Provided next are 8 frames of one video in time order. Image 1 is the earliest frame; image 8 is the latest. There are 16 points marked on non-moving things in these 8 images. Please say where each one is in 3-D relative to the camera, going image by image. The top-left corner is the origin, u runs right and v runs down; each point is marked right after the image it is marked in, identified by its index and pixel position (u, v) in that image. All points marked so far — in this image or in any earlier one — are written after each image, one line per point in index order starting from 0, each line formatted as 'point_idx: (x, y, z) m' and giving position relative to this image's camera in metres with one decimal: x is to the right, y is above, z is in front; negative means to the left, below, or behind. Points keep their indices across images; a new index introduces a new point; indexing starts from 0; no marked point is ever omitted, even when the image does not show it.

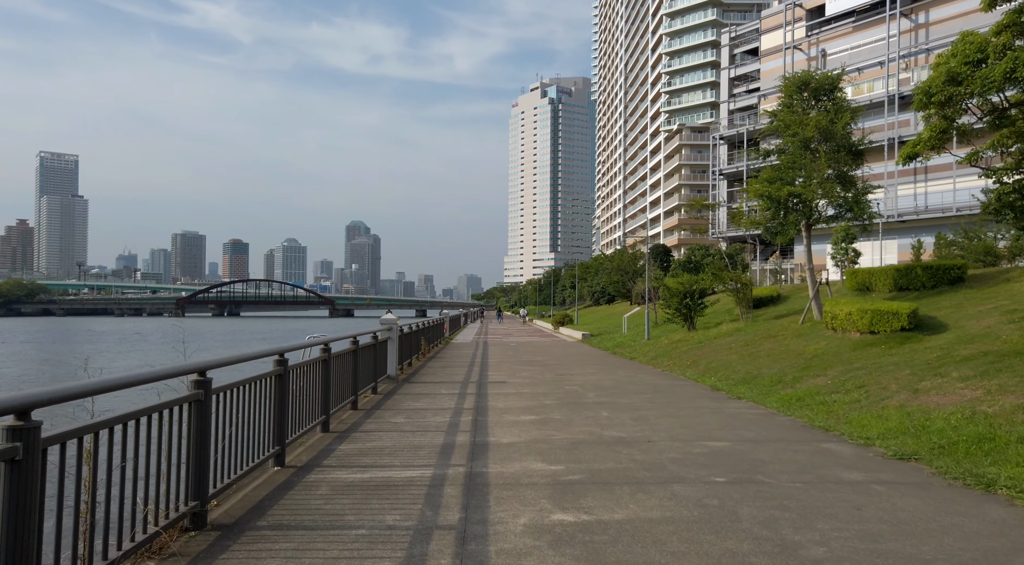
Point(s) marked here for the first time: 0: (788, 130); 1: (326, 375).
0: (+7.3, +4.0, +18.5) m
1: (-2.6, -1.3, +10.0) m
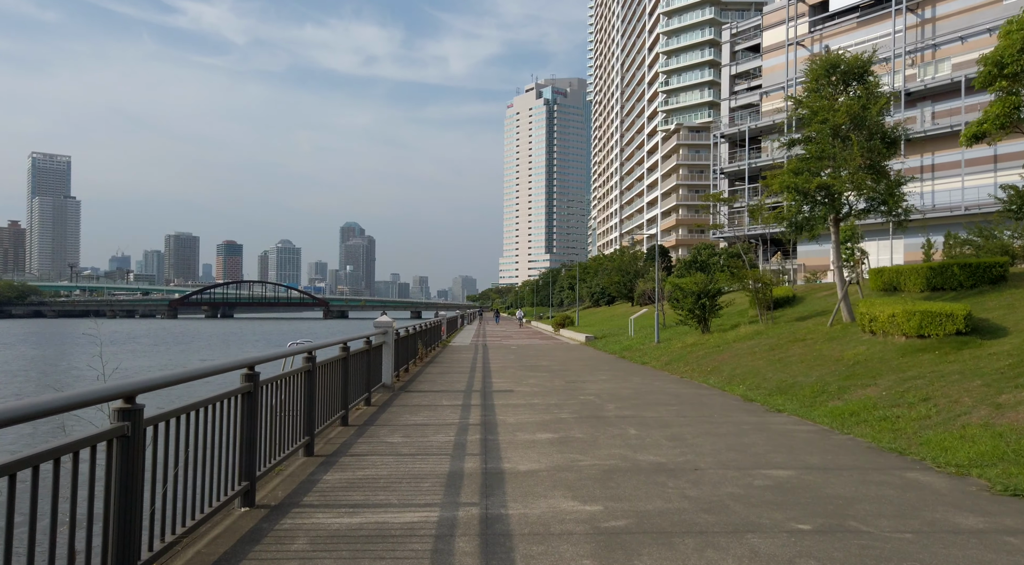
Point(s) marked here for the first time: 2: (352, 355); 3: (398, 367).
0: (+7.4, +4.0, +17.1) m
1: (-2.4, -1.3, +8.5) m
2: (-2.6, -1.1, +11.2) m
3: (-2.7, -2.0, +16.8) m
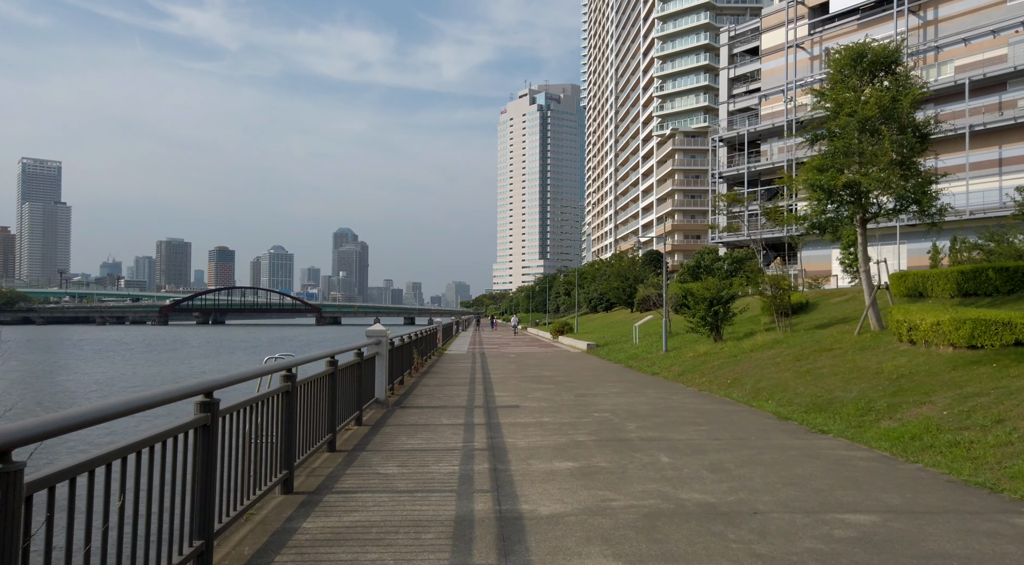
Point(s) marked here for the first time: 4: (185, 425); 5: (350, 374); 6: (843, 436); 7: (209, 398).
0: (+7.5, +3.9, +16.0) m
1: (-2.3, -1.4, +7.2) m
2: (-2.4, -1.2, +9.9) m
3: (-2.6, -2.1, +15.5) m
4: (-2.3, -1.0, +4.9) m
5: (-2.4, -1.4, +10.6) m
6: (+4.4, -2.1, +9.5) m
7: (-2.2, -0.9, +5.2) m
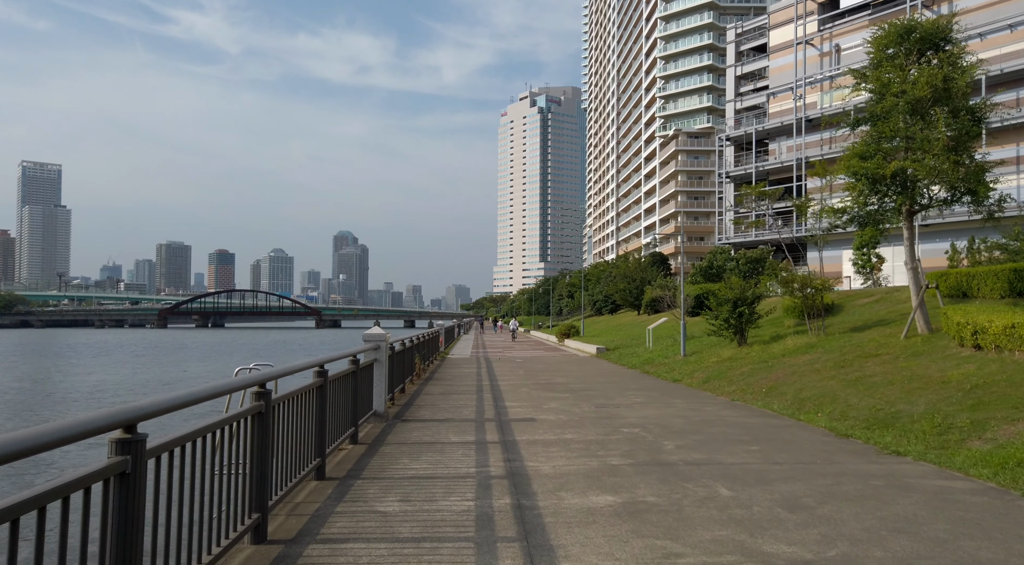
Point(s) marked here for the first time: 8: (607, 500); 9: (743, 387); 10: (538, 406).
0: (+7.7, +4.0, +14.5) m
1: (-2.0, -1.3, +5.8) m
2: (-2.2, -1.2, +8.5) m
3: (-2.4, -2.1, +14.0) m
4: (-2.0, -0.9, +3.4) m
5: (-2.2, -1.4, +9.1) m
6: (+4.7, -2.0, +8.0) m
7: (-2.0, -0.8, +3.7) m
8: (+0.9, -2.0, +6.5) m
9: (+5.0, -2.2, +15.0) m
10: (+0.5, -2.3, +13.3) m
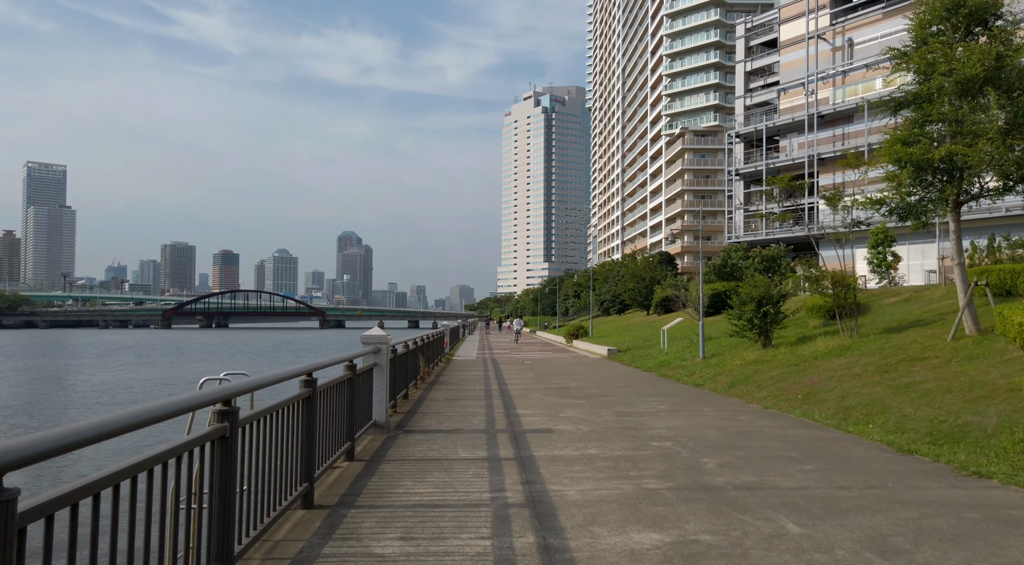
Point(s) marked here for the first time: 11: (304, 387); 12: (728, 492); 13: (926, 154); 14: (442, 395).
0: (+8.0, +4.0, +13.3) m
1: (-1.8, -1.2, +4.6) m
2: (-2.0, -1.1, +7.3) m
3: (-2.1, -2.0, +12.9) m
4: (-1.8, -0.8, +2.2) m
5: (-2.0, -1.3, +8.0) m
6: (+4.9, -1.9, +6.8) m
7: (-1.8, -0.7, +2.6) m
8: (+1.1, -2.0, +5.3) m
9: (+5.2, -2.2, +13.8) m
10: (+0.7, -2.3, +12.1) m
11: (-1.9, -1.0, +6.6) m
12: (+2.1, -2.0, +6.8) m
13: (+7.6, +2.4, +13.0) m
14: (-1.5, -2.4, +15.2) m
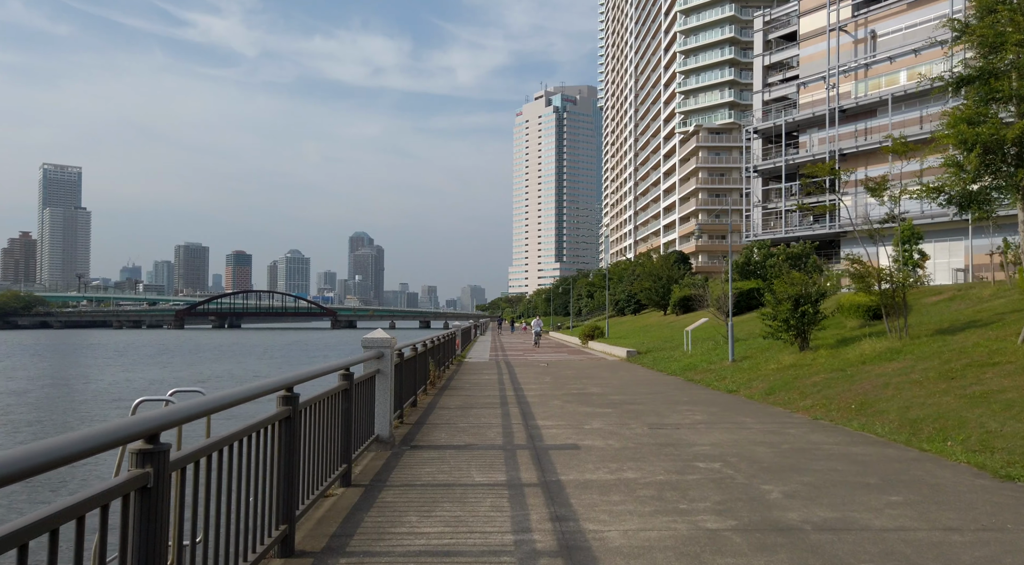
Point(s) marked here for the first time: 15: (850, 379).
0: (+8.3, +4.1, +11.9) m
1: (-1.7, -1.2, +3.4) m
2: (-1.7, -1.0, +6.1) m
3: (-1.8, -2.0, +11.6) m
4: (-1.7, -0.8, +1.0) m
5: (-1.8, -1.2, +6.7) m
6: (+5.1, -1.9, +5.4) m
7: (-1.7, -0.7, +1.4) m
8: (+1.3, -1.9, +4.0) m
9: (+5.5, -2.1, +12.5) m
10: (+1.0, -2.2, +10.8) m
11: (-1.7, -0.9, +5.3) m
12: (+2.3, -2.0, +5.5) m
13: (+7.9, +2.4, +11.6) m
14: (-1.2, -2.4, +13.9) m
15: (+6.4, -1.8, +13.5) m
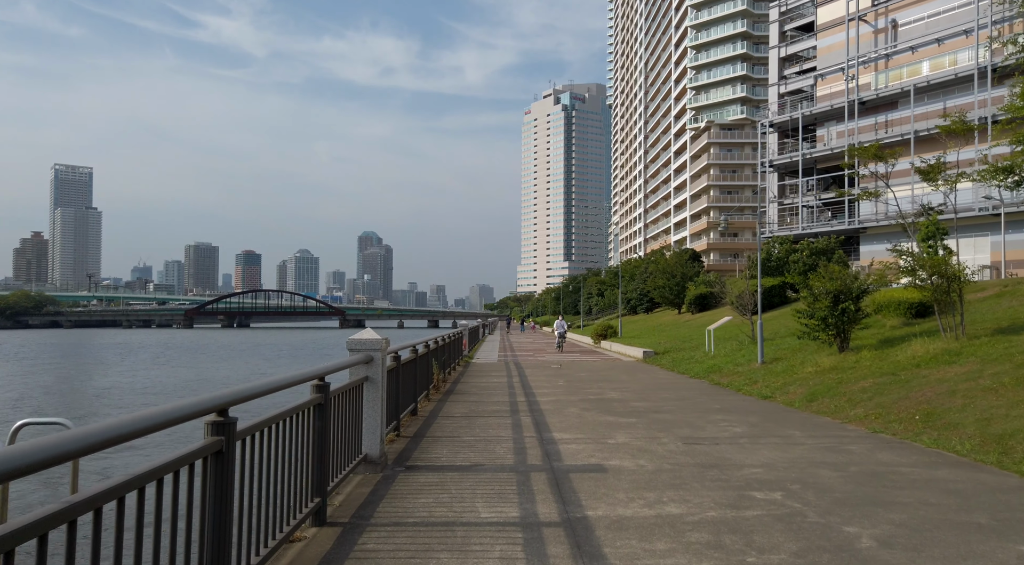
0: (+8.5, +4.2, +10.3) m
1: (-1.6, -1.1, +1.9) m
2: (-1.6, -1.0, +4.6) m
3: (-1.7, -1.9, +10.2) m
4: (-1.6, -0.7, -0.5) m
5: (-1.6, -1.1, +5.3) m
6: (+5.2, -1.8, +3.9) m
7: (-1.6, -0.6, -0.1) m
8: (+1.3, -1.8, +2.6) m
9: (+5.7, -2.0, +10.9) m
10: (+1.2, -2.1, +9.4) m
11: (-1.6, -0.8, +3.9) m
12: (+2.4, -1.9, +4.0) m
13: (+8.1, +2.5, +10.1) m
14: (-1.0, -2.3, +12.5) m
15: (+6.6, -1.7, +11.9) m
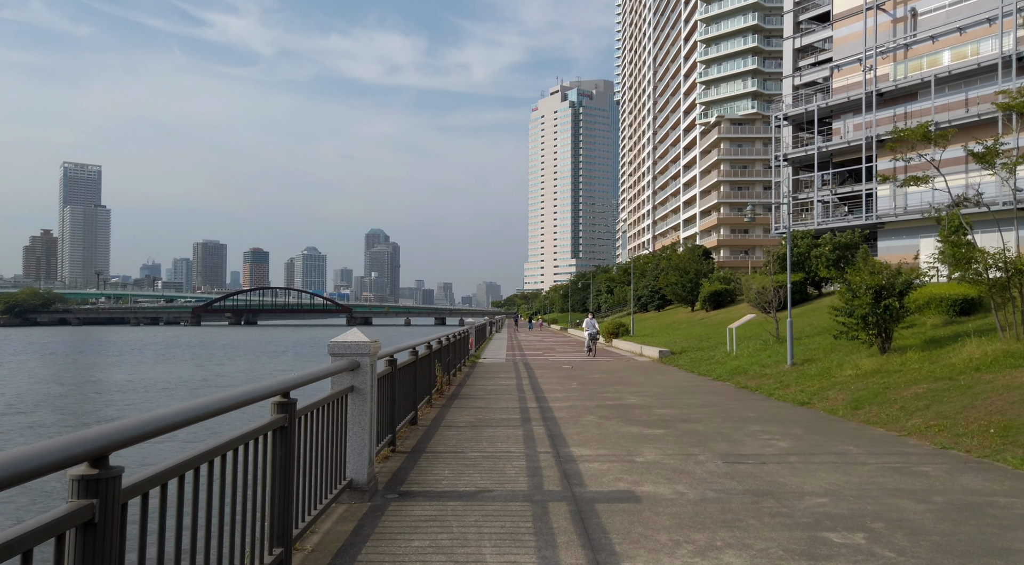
0: (+8.6, +4.3, +9.0) m
1: (-1.5, -1.0, +0.7) m
2: (-1.5, -0.9, +3.4) m
3: (-1.5, -1.8, +8.9) m
4: (-1.6, -0.6, -1.7) m
5: (-1.5, -1.1, +4.0) m
6: (+5.3, -1.7, +2.6) m
7: (-1.6, -0.5, -1.4) m
8: (+1.4, -1.7, +1.3) m
9: (+5.9, -1.9, +9.6) m
10: (+1.3, -2.0, +8.1) m
11: (-1.5, -0.8, +2.6) m
12: (+2.5, -1.8, +2.7) m
13: (+8.2, +2.6, +8.7) m
14: (-0.8, -2.2, +11.2) m
15: (+6.8, -1.6, +10.6) m
